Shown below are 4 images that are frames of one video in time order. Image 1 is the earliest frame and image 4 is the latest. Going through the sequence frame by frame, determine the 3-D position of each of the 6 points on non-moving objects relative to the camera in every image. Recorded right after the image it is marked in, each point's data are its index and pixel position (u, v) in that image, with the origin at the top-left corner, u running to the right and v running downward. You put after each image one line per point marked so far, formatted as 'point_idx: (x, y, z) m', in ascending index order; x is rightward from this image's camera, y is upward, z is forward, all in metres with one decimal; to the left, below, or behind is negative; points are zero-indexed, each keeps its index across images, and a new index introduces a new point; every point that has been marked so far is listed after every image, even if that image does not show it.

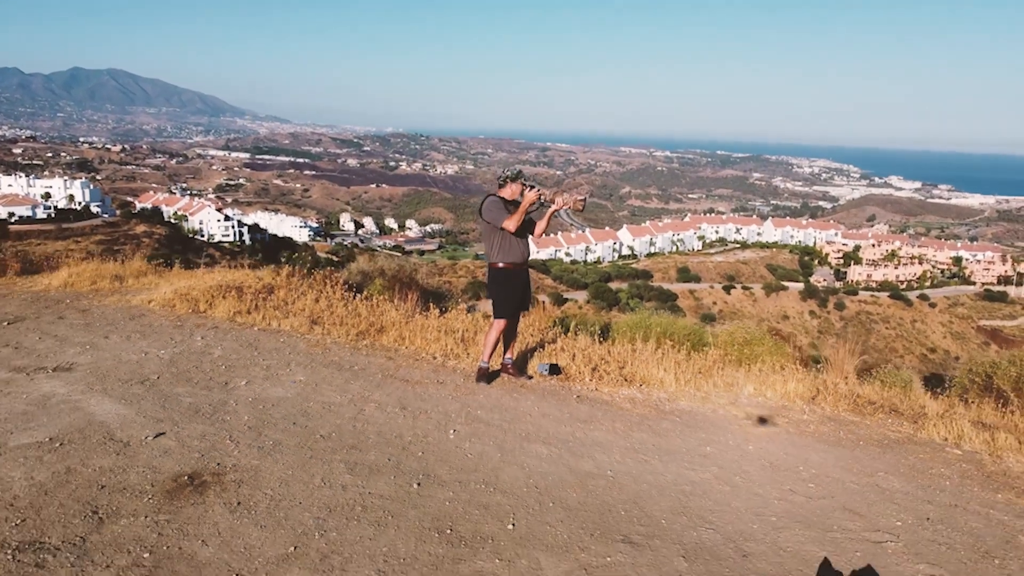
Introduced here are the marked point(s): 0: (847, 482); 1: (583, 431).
0: (+1.0, -0.6, +2.6) m
1: (+0.3, -0.5, +2.9) m
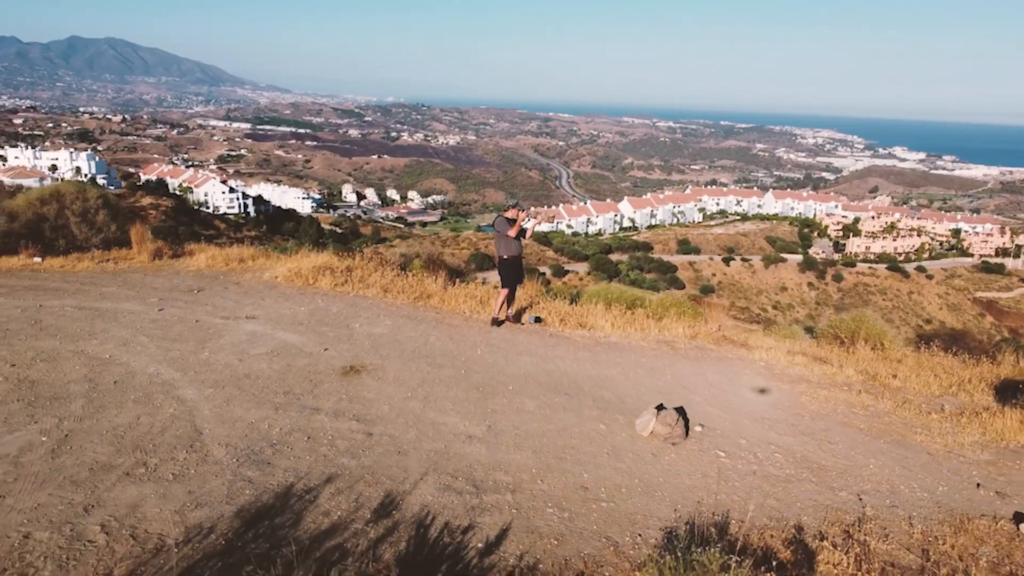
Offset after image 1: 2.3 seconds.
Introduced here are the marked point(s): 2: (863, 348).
0: (+1.0, -0.5, +4.8) m
1: (+0.3, -0.4, +5.1) m
2: (+2.7, -0.4, +6.3) m
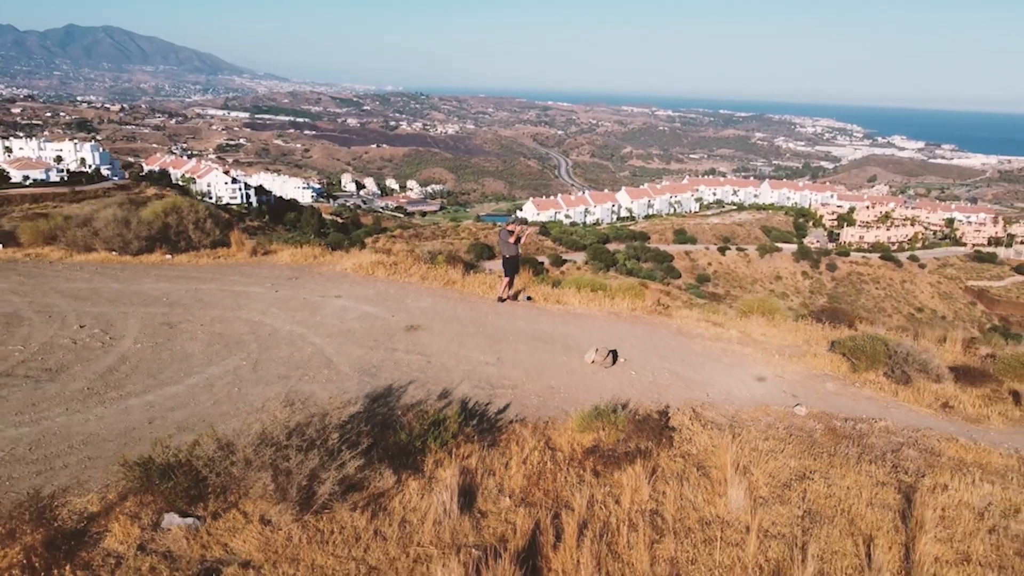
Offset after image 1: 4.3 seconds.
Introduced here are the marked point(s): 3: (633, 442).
0: (+1.0, -0.4, +7.5) m
1: (+0.3, -0.3, +7.8) m
2: (+2.7, -0.3, +8.9) m
3: (+0.8, -1.0, +5.1) m
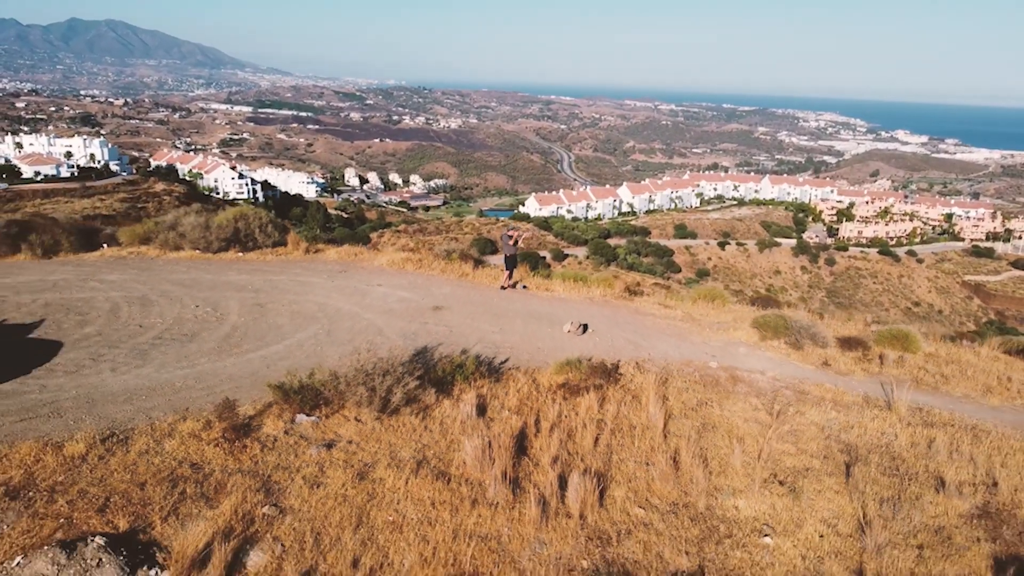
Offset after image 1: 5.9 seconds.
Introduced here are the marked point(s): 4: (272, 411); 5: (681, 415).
0: (+1.0, -0.3, +10.0) m
1: (+0.2, -0.2, +10.3) m
2: (+2.7, -0.2, +11.5) m
3: (+0.7, -0.9, +7.7) m
4: (-2.0, -1.0, +6.6) m
5: (+1.5, -1.1, +7.3) m
